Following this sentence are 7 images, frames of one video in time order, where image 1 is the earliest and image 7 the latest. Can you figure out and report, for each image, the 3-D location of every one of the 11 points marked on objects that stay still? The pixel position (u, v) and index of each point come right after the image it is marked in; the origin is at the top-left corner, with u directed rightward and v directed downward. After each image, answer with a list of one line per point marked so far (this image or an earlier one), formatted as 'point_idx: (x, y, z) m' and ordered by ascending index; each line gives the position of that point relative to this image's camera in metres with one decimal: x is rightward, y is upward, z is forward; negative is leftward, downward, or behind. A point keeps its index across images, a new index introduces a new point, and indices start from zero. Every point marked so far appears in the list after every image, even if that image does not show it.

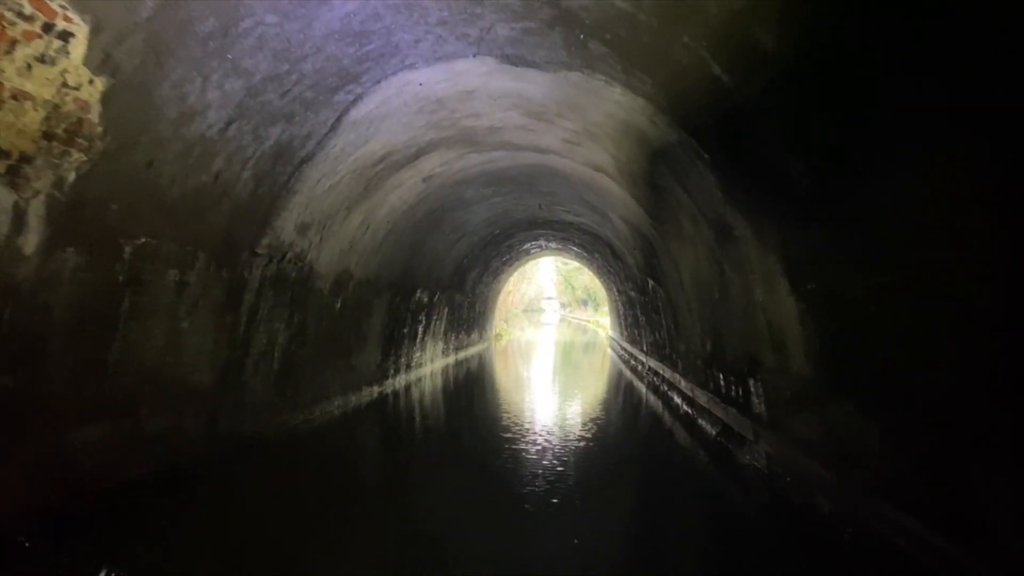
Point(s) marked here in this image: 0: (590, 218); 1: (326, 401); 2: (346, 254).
0: (+1.6, +1.4, +15.3) m
1: (-2.6, -1.5, +10.9) m
2: (-2.2, +0.4, +10.0) m
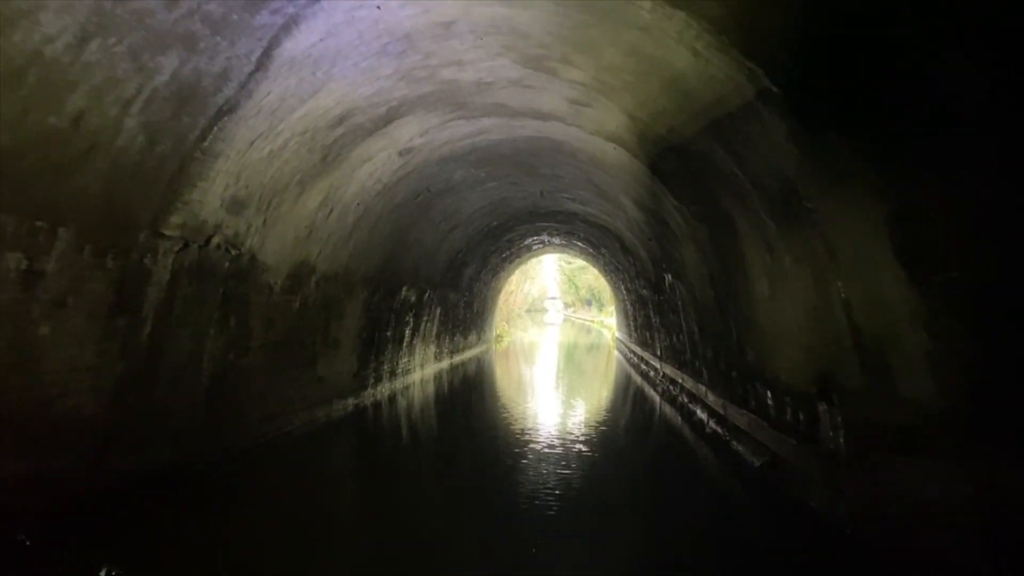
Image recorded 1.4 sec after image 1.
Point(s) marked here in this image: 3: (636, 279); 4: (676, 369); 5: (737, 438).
0: (+1.6, +1.5, +13.5) m
1: (-2.7, -1.5, +9.1) m
2: (-2.3, +0.5, +8.2) m
3: (+3.0, +0.2, +18.0) m
4: (+3.1, -1.5, +14.6) m
5: (+2.6, -1.7, +8.7) m
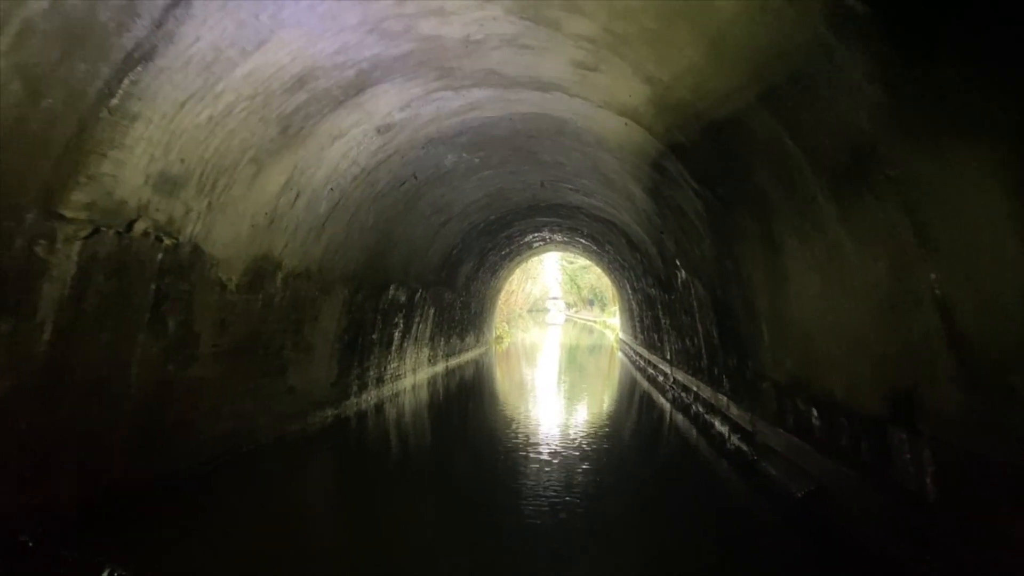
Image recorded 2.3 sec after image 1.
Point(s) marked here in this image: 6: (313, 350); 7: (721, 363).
0: (+1.5, +1.5, +12.3) m
1: (-2.7, -1.5, +8.0) m
2: (-2.3, +0.5, +7.1) m
3: (+2.9, +0.2, +16.8) m
4: (+3.1, -1.5, +13.5) m
5: (+2.5, -1.7, +7.5) m
6: (-2.4, -0.7, +9.2) m
7: (+2.7, -1.0, +9.7) m
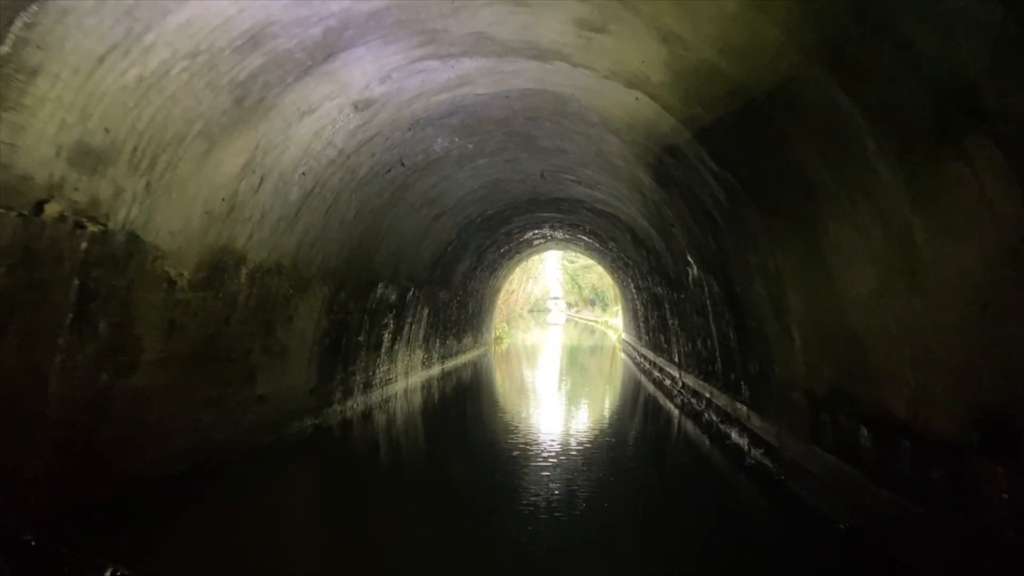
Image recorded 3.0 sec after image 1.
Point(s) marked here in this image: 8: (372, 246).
0: (+1.5, +1.5, +11.4) m
1: (-2.7, -1.4, +7.1) m
2: (-2.4, +0.5, +6.2) m
3: (+2.9, +0.2, +15.9) m
4: (+3.0, -1.5, +12.6) m
5: (+2.5, -1.6, +6.6) m
6: (-2.5, -0.7, +8.3) m
7: (+2.6, -0.9, +8.8) m
8: (-1.9, +0.6, +10.2) m
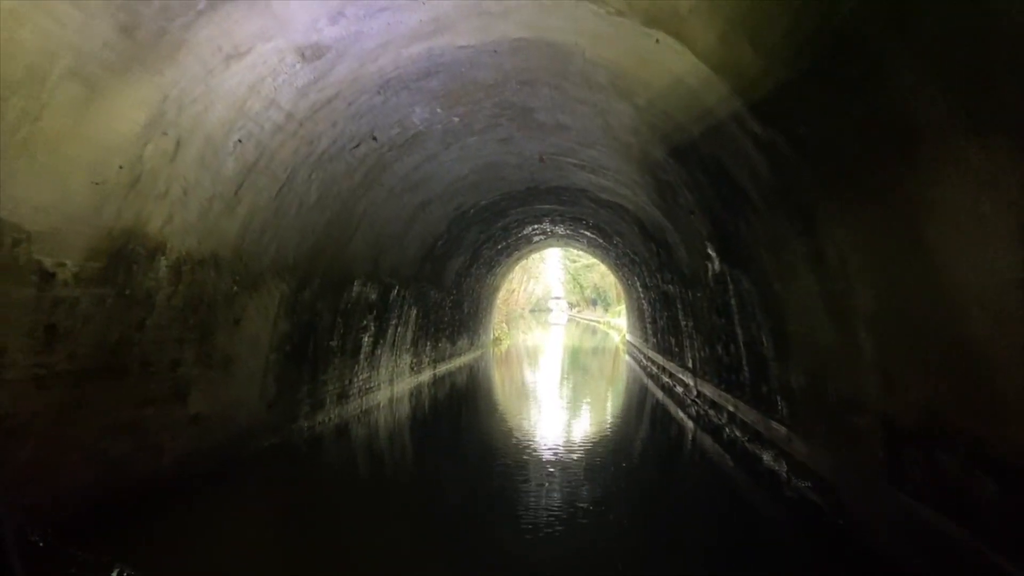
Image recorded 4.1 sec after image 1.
0: (+1.4, +1.6, +10.0) m
1: (-2.8, -1.4, +5.7) m
2: (-2.4, +0.6, +4.8) m
3: (+2.8, +0.3, +14.5) m
4: (+3.0, -1.4, +11.2) m
5: (+2.4, -1.6, +5.3) m
6: (-2.5, -0.7, +6.9) m
7: (+2.5, -0.9, +7.4) m
8: (-2.0, +0.6, +8.8) m
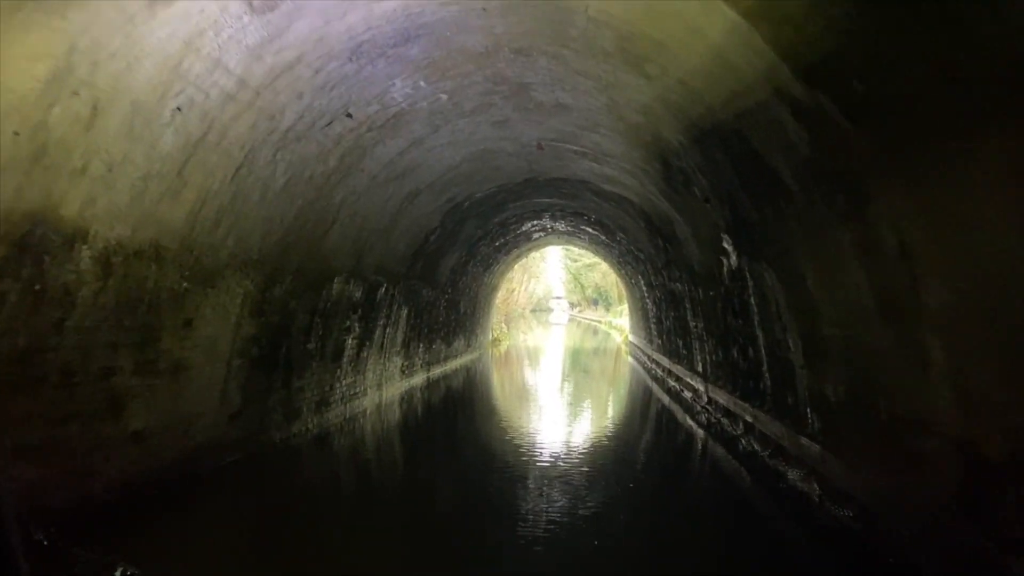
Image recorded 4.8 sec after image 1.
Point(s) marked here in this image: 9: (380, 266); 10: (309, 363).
0: (+1.4, +1.6, +9.2) m
1: (-2.9, -1.4, +4.8) m
2: (-2.5, +0.6, +3.9) m
3: (+2.8, +0.3, +13.7) m
4: (+2.9, -1.4, +10.3) m
5: (+2.3, -1.6, +4.4) m
6: (-2.6, -0.7, +6.1) m
7: (+2.5, -0.9, +6.5) m
8: (-2.0, +0.6, +8.0) m
9: (-1.9, +0.3, +10.9) m
10: (-2.4, -0.9, +9.0) m
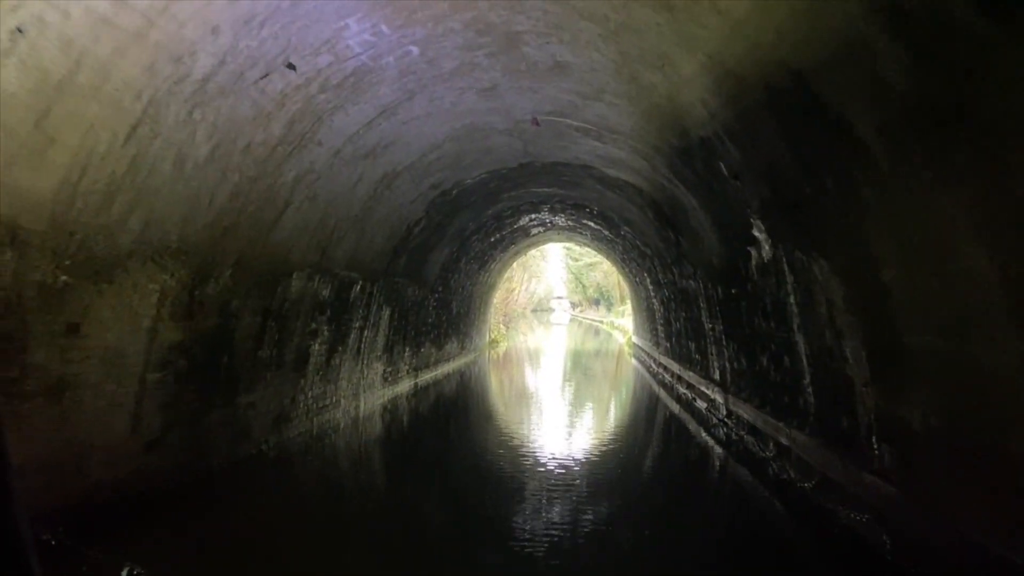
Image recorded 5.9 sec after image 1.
0: (+1.3, +1.6, +7.8) m
1: (-3.0, -1.3, +3.5) m
2: (-2.6, +0.6, +2.6) m
3: (+2.7, +0.3, +12.3) m
4: (+2.8, -1.4, +8.9) m
5: (+2.2, -1.5, +3.0) m
6: (-2.7, -0.6, +4.7) m
7: (+2.4, -0.8, +5.2) m
8: (-2.1, +0.7, +6.6) m
9: (-2.0, +0.3, +9.6) m
10: (-2.5, -0.9, +7.6) m
